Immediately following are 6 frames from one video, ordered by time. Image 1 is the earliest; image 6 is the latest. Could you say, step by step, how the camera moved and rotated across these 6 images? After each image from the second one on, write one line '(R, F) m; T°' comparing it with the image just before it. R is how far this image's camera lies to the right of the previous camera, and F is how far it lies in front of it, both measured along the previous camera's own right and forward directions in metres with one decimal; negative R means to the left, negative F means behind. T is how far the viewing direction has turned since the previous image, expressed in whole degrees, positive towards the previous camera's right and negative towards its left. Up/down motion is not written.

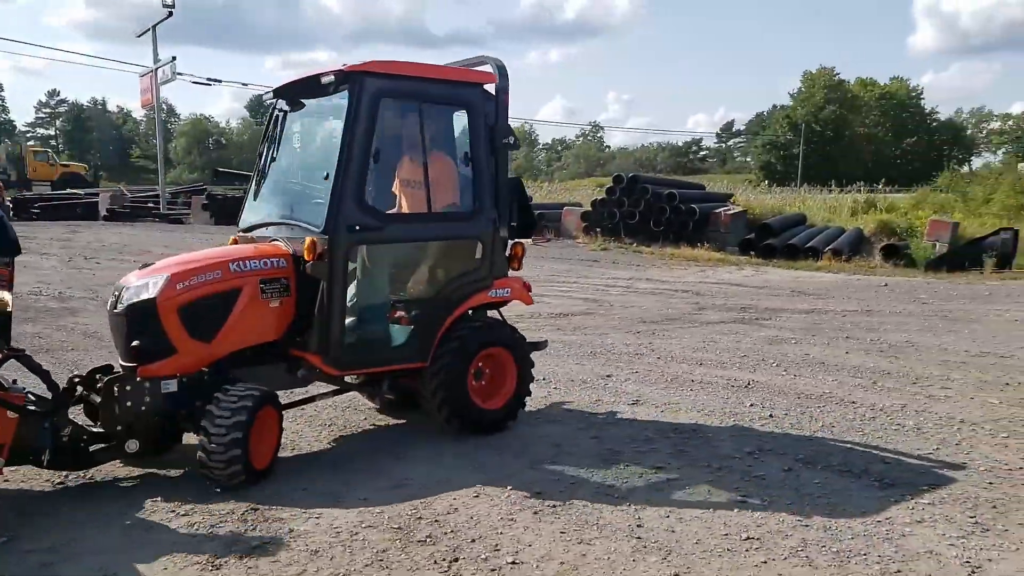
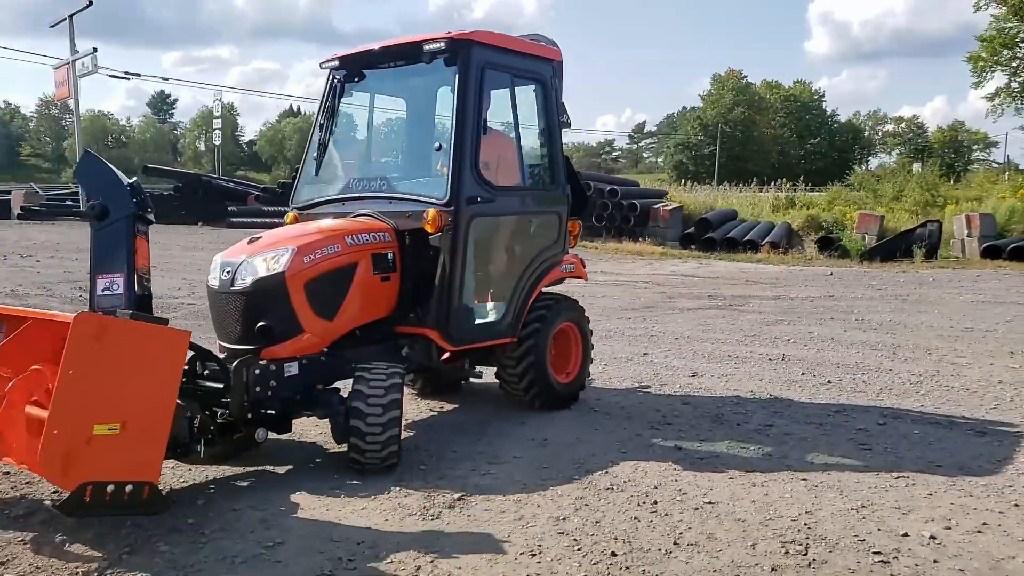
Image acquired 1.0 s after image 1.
(-1.3, -0.1) m; +6°
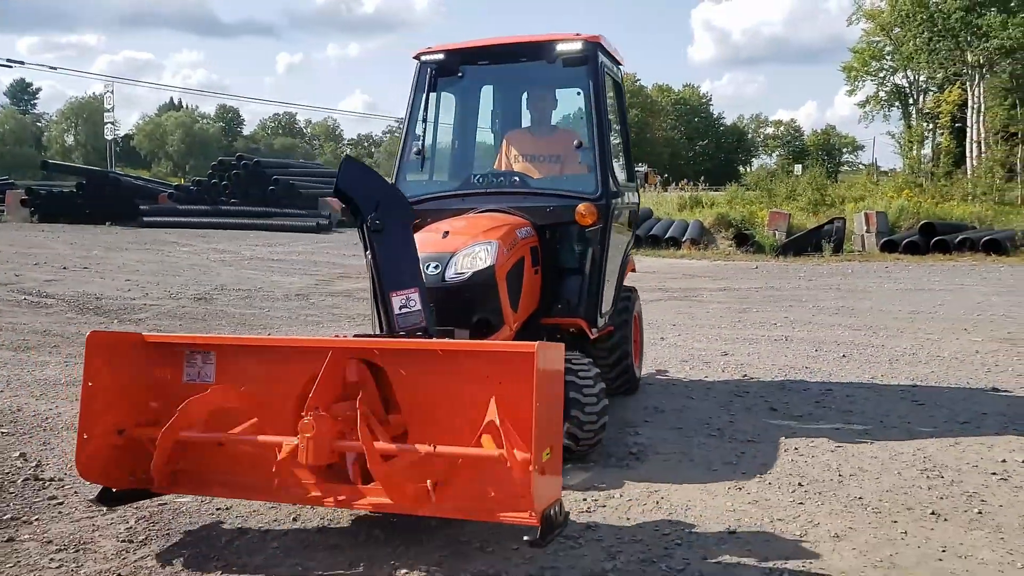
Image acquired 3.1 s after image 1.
(-1.6, -0.6) m; +8°
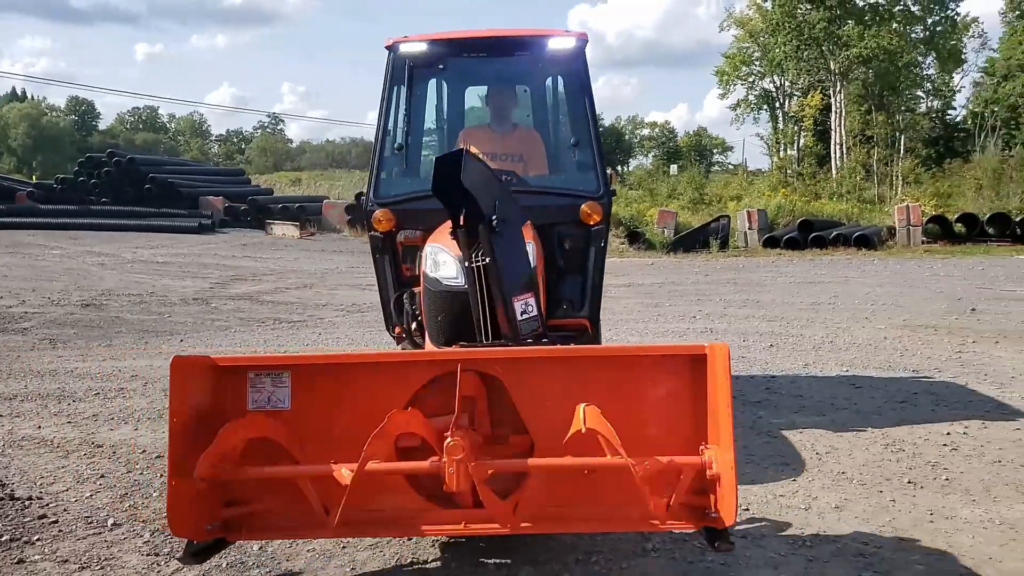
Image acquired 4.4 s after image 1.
(-0.7, -0.1) m; +9°
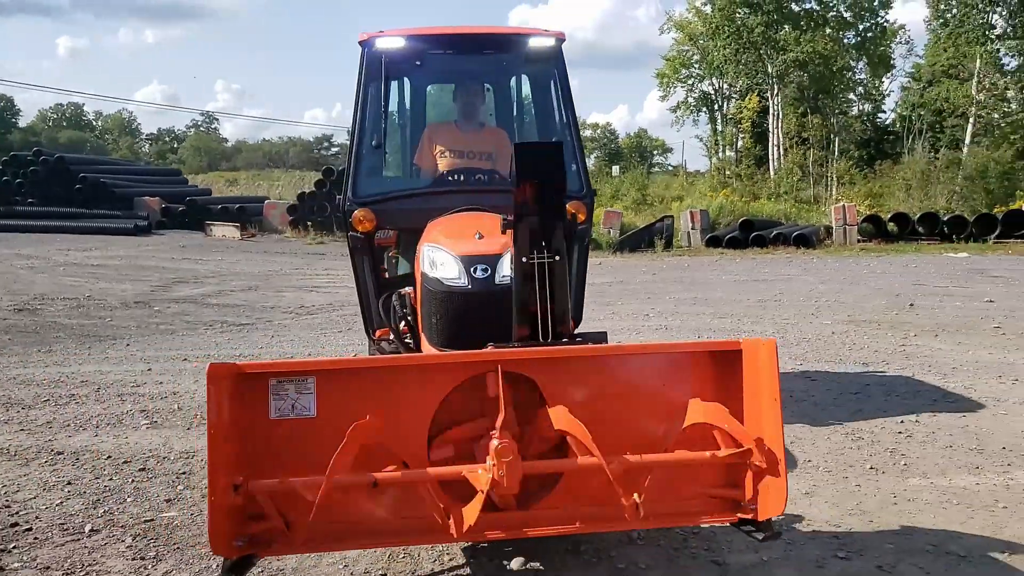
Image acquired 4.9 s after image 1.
(-0.2, -0.1) m; +4°
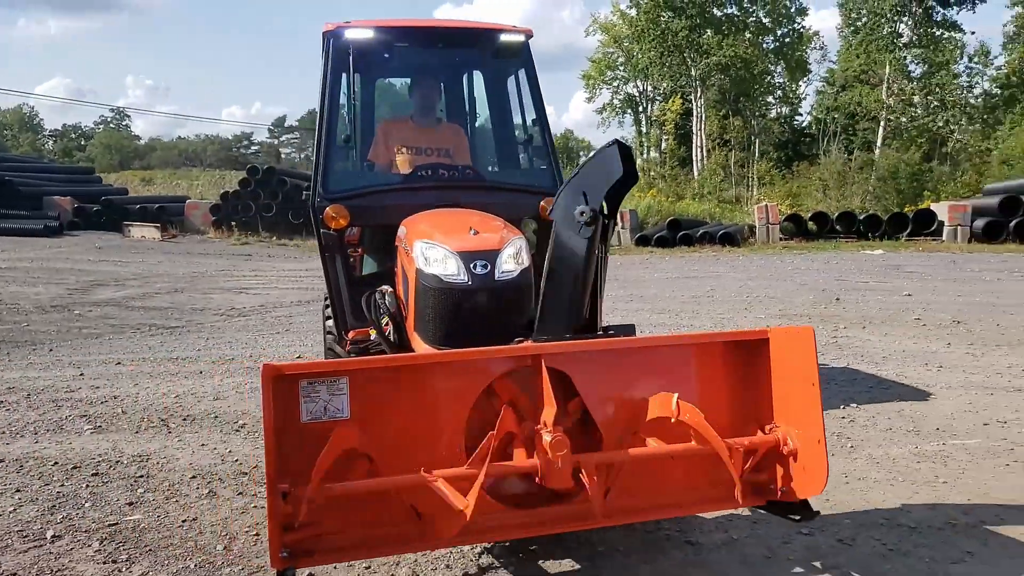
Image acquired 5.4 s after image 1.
(-0.2, -0.1) m; +5°
